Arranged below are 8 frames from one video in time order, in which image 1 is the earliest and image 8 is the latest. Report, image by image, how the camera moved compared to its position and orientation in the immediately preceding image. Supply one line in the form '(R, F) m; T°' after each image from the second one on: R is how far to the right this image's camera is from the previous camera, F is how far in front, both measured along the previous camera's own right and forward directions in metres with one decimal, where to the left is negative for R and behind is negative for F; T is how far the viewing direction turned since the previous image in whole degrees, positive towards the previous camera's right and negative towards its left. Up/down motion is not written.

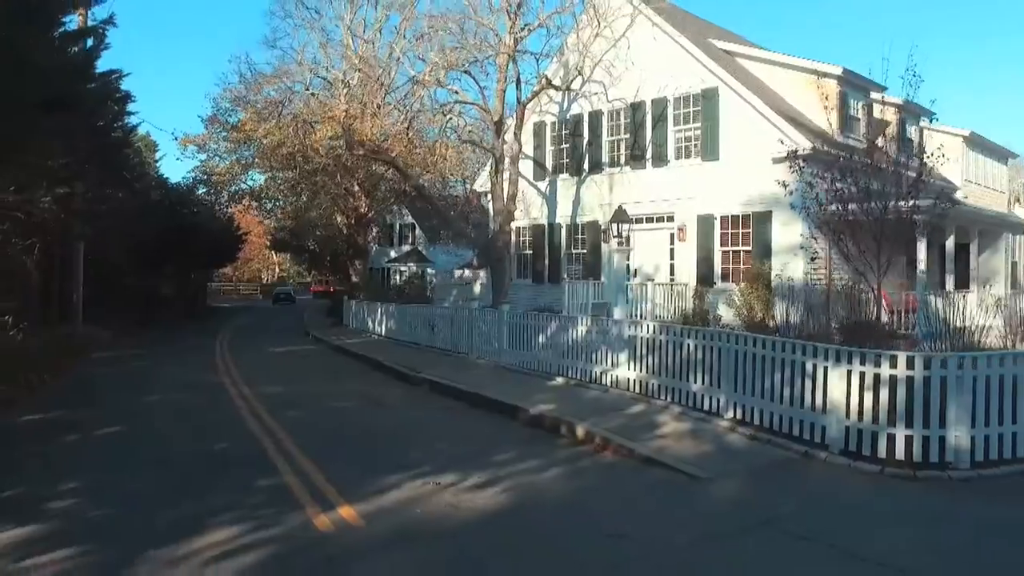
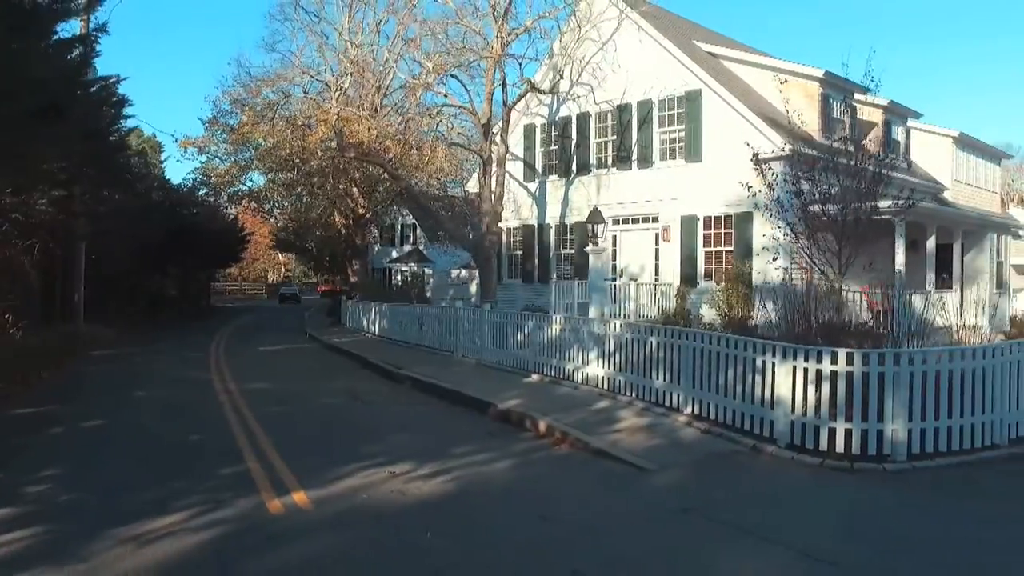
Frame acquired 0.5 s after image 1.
(+0.6, -0.3) m; -1°
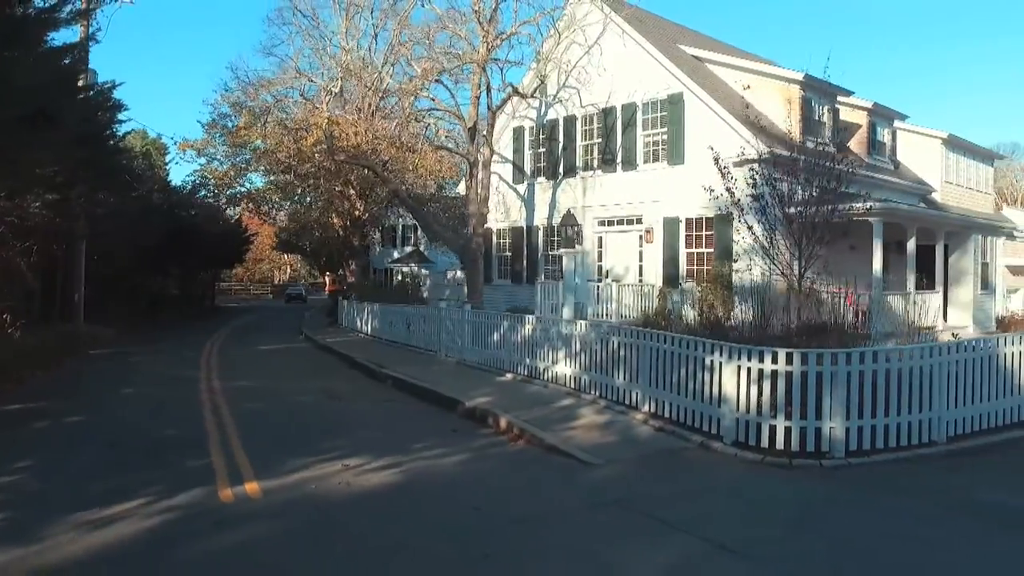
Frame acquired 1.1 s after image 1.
(+0.6, -0.3) m; -1°
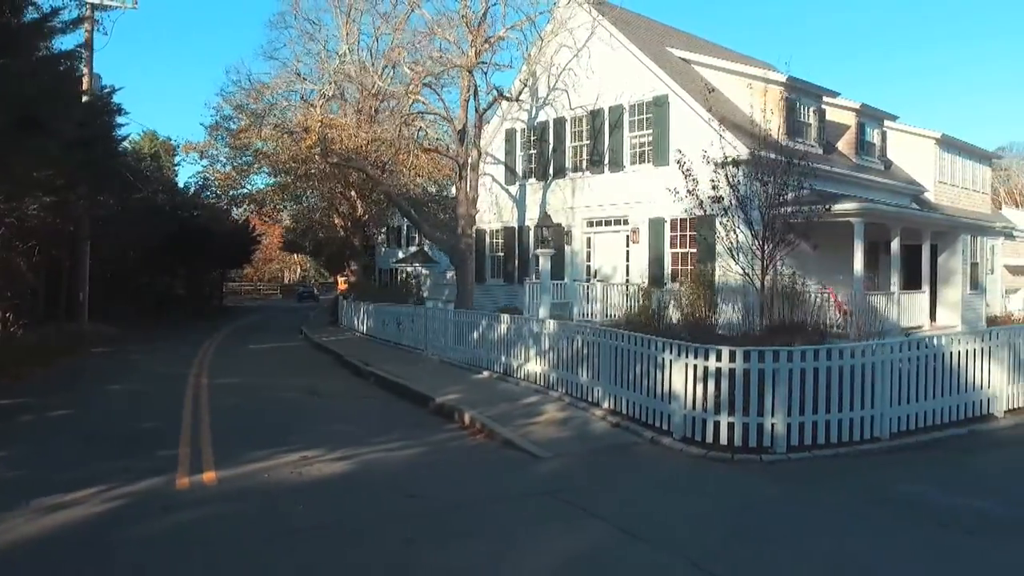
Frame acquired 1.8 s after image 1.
(+0.7, -0.3) m; -1°
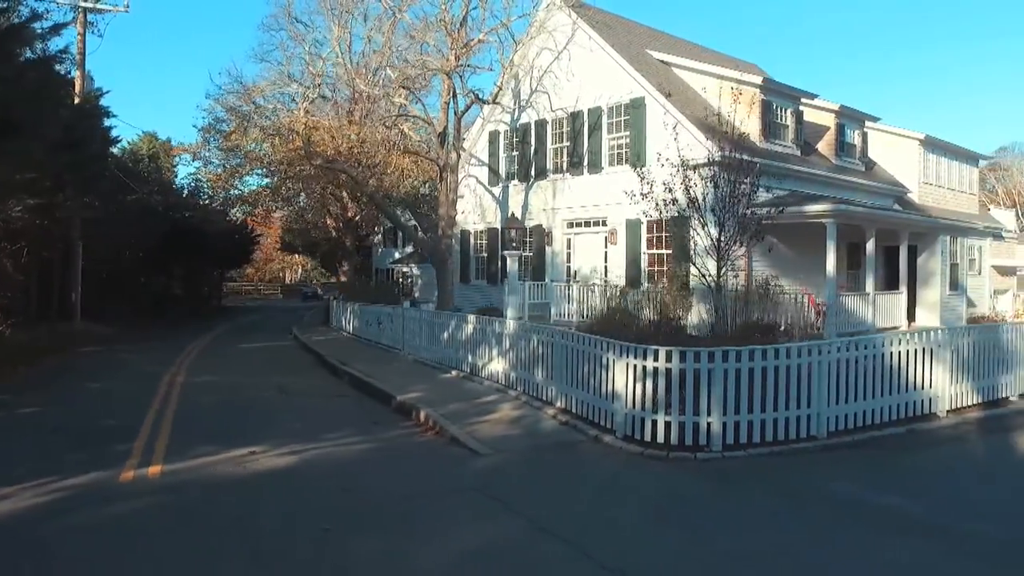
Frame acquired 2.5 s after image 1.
(+0.7, -0.2) m; -1°
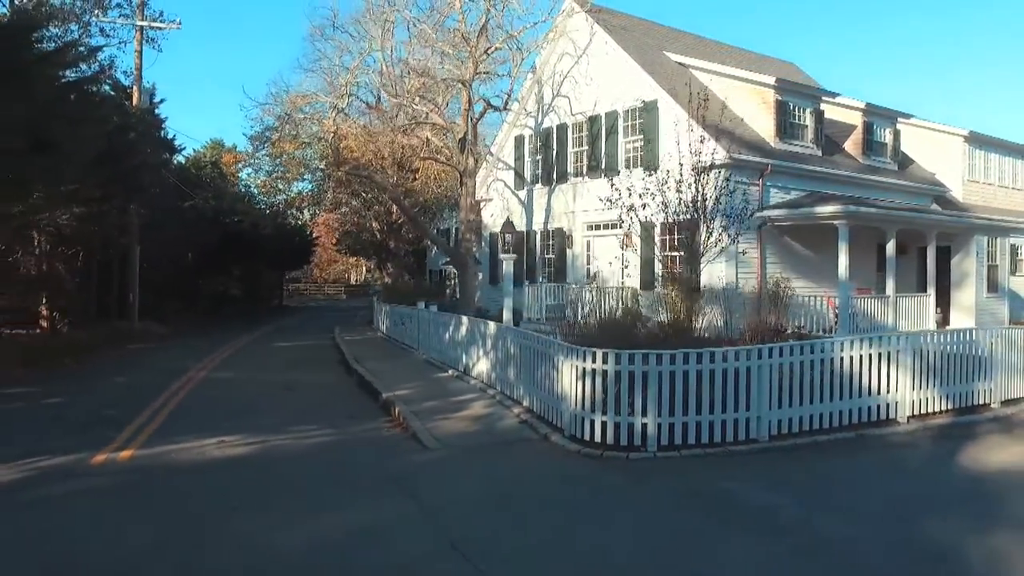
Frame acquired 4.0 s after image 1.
(+1.5, -0.3) m; -6°
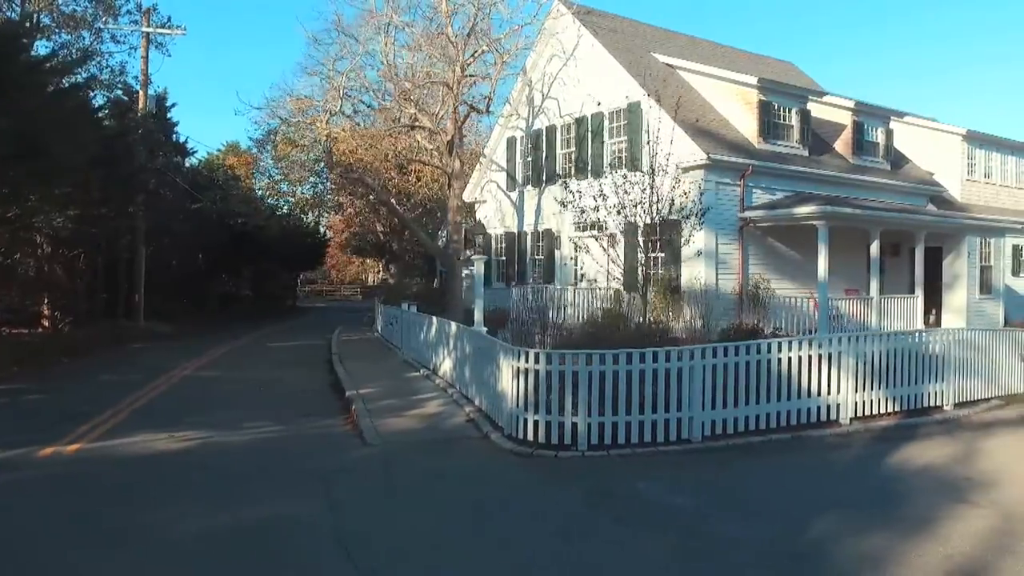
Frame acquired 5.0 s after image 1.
(+1.1, -0.1) m; -2°
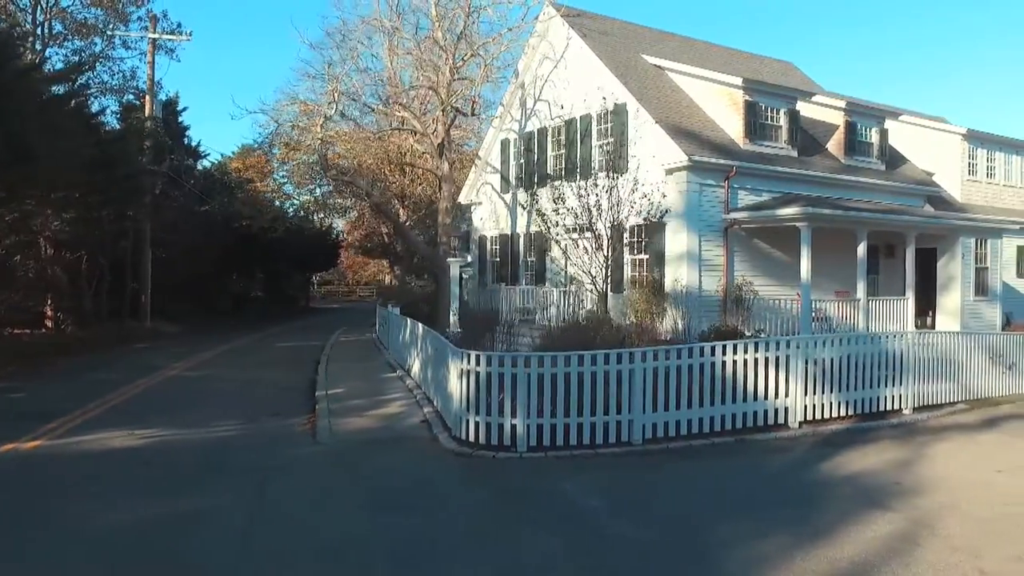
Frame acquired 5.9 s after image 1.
(+1.0, -0.1) m; -2°
